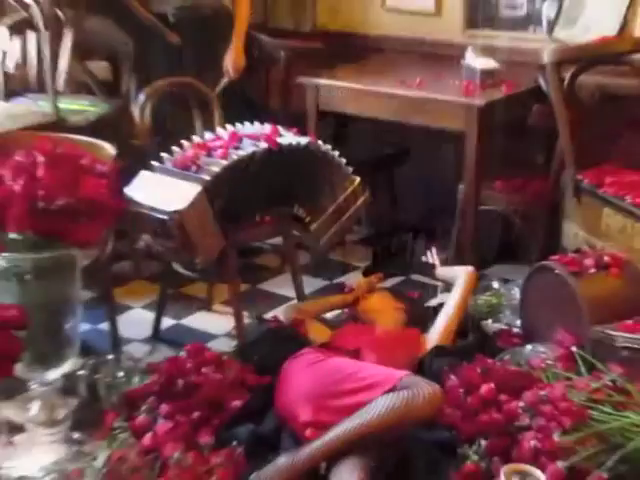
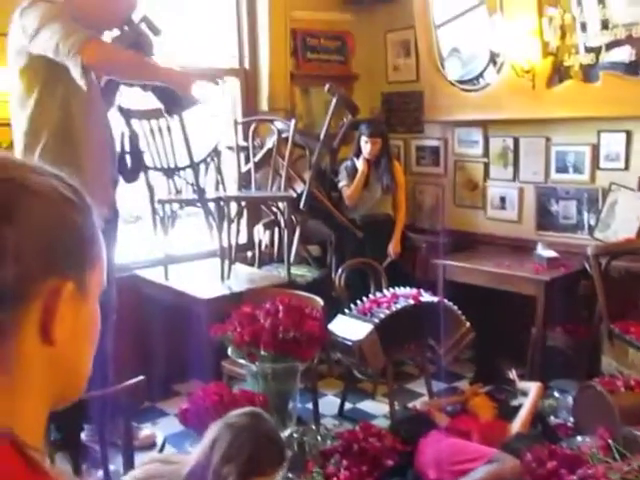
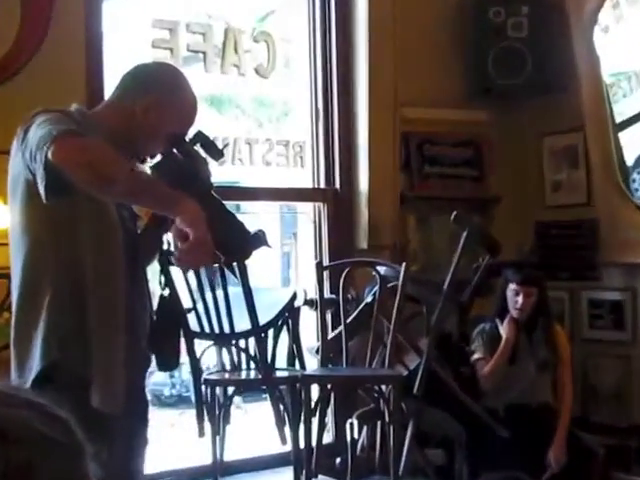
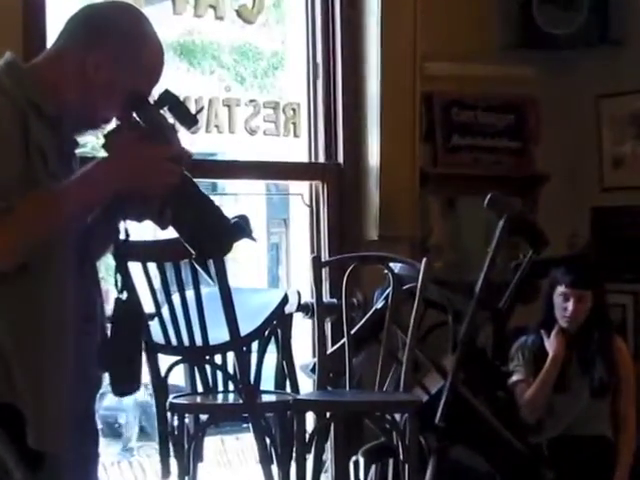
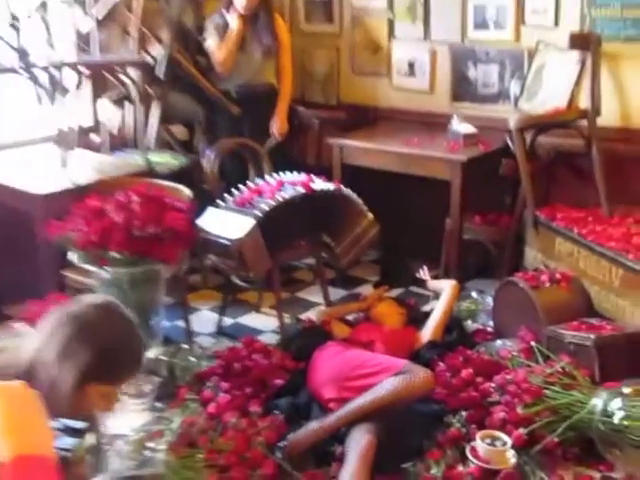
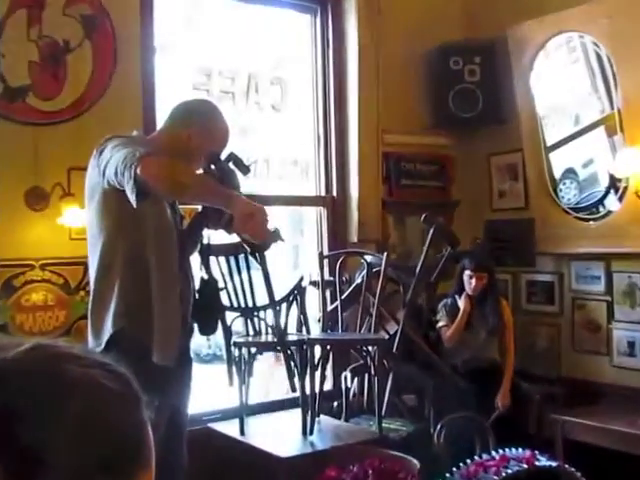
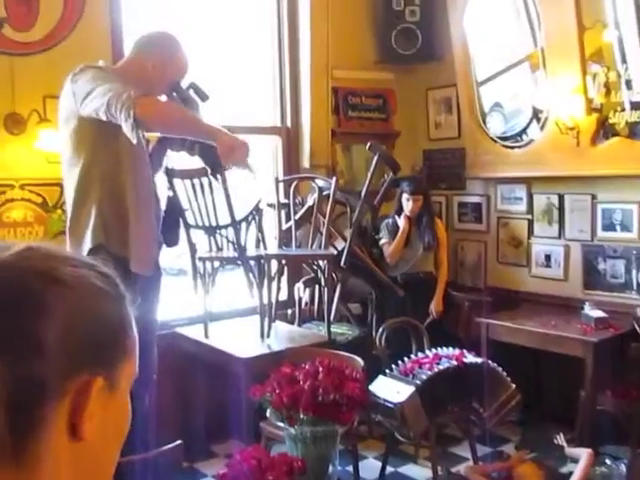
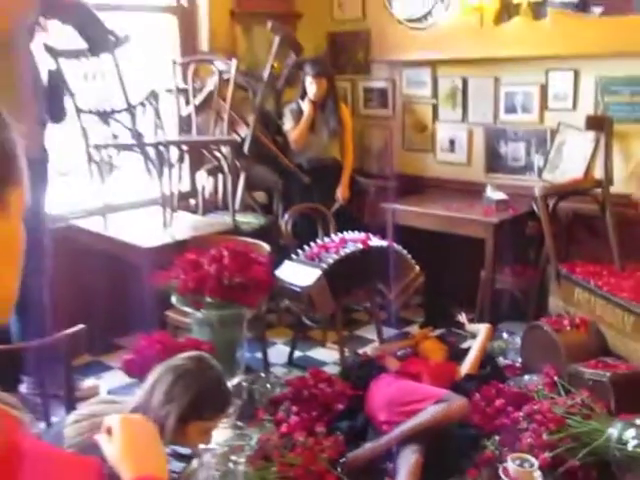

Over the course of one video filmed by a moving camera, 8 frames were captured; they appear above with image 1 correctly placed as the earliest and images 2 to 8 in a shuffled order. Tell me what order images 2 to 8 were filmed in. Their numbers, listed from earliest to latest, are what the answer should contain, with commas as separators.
5, 8, 2, 7, 6, 3, 4
